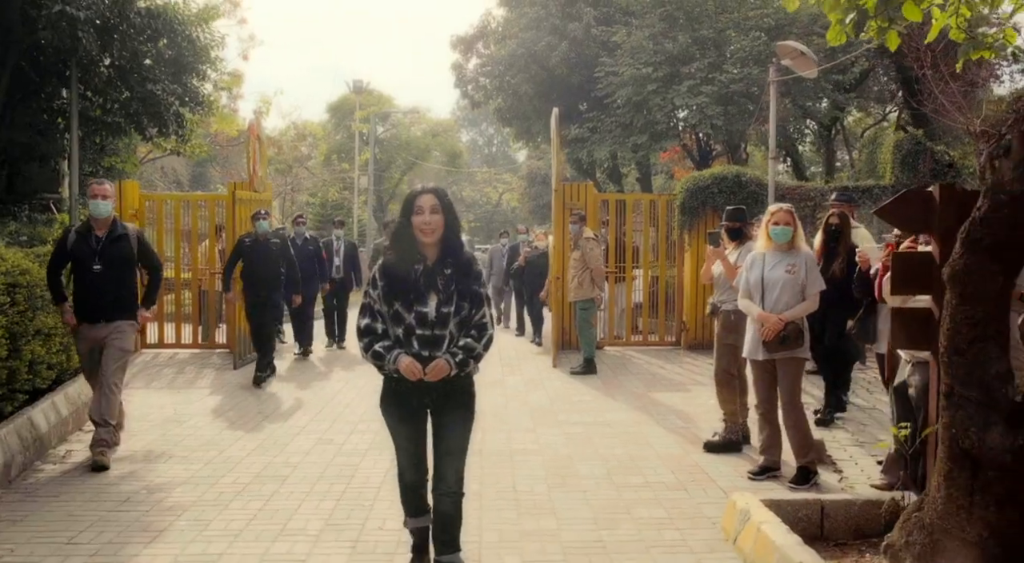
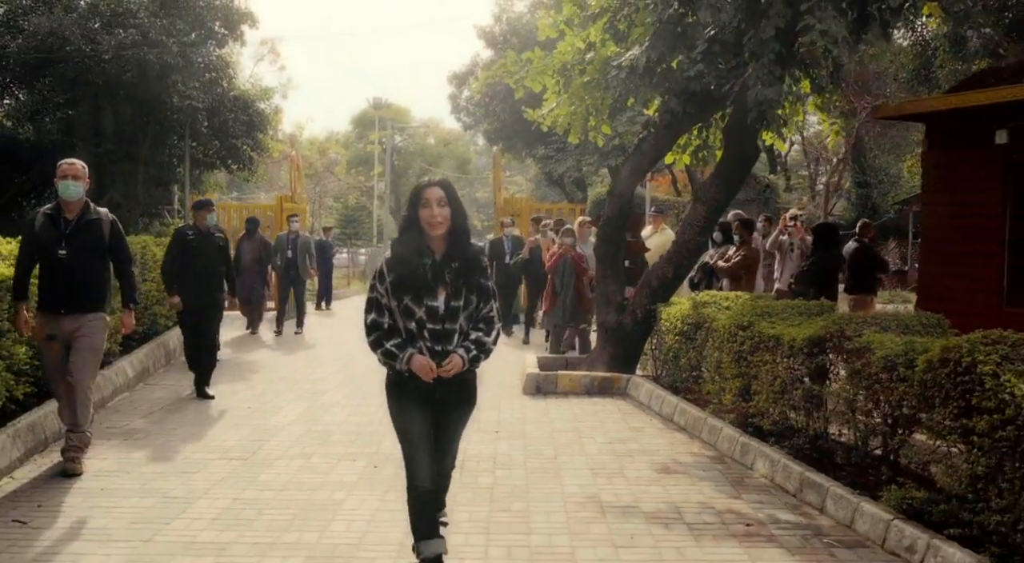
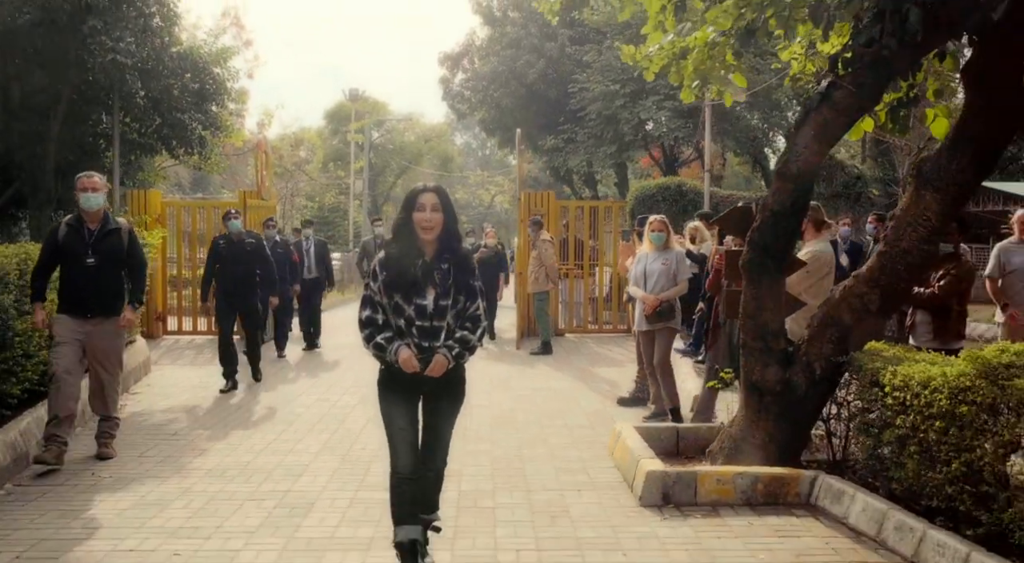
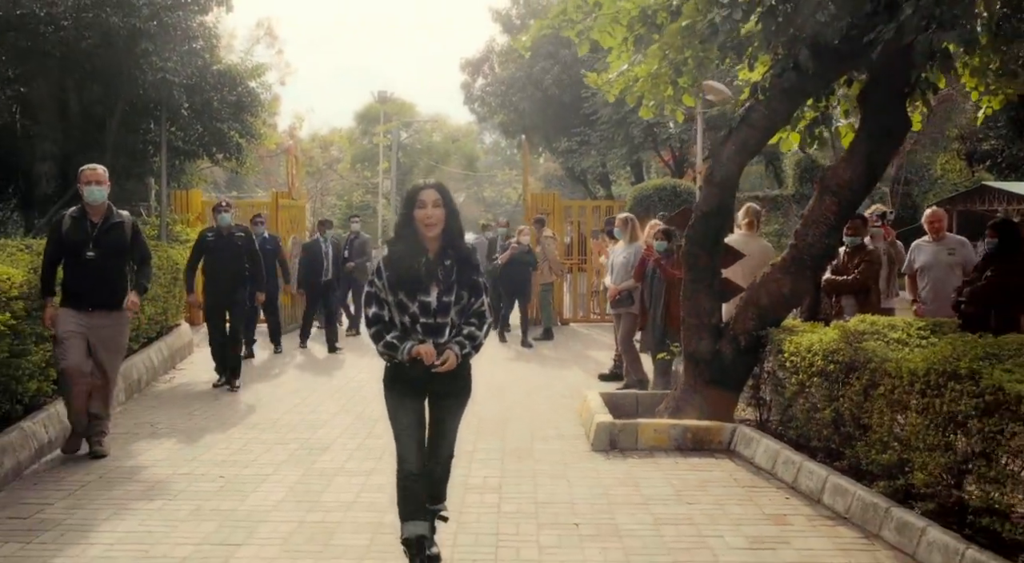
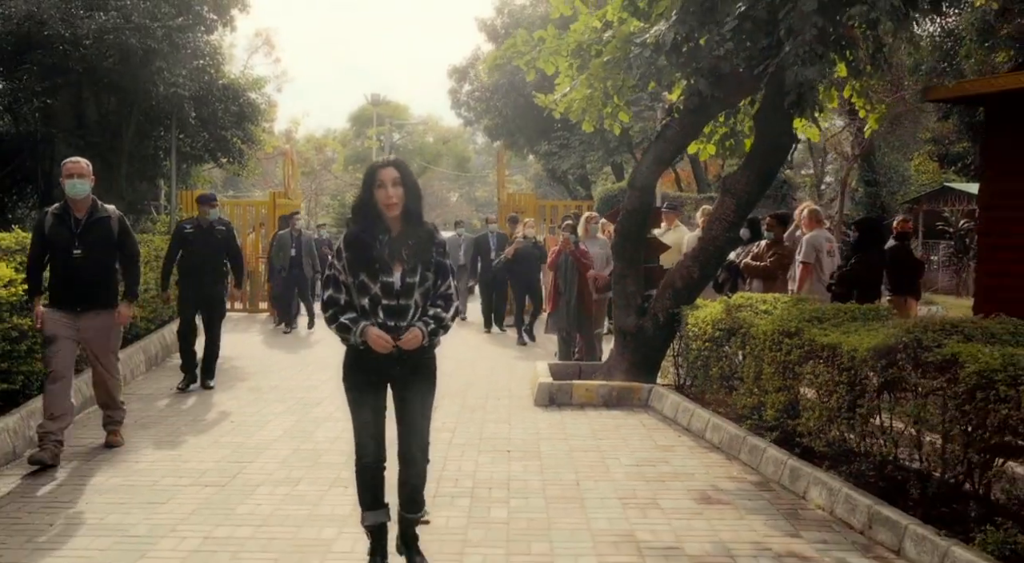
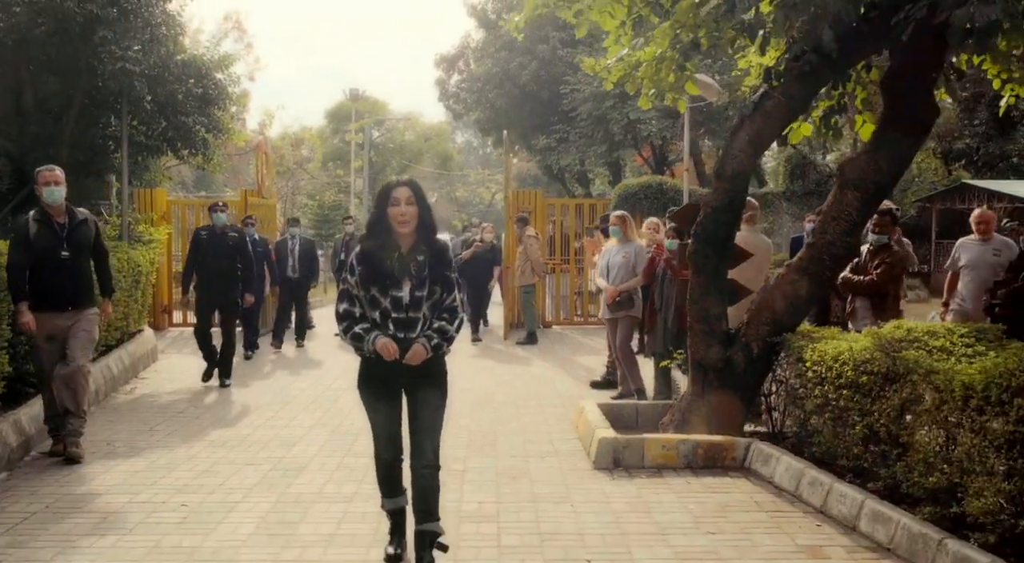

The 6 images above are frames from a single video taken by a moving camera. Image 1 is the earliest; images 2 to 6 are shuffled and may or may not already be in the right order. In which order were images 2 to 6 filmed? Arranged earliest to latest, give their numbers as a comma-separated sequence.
3, 6, 4, 5, 2
